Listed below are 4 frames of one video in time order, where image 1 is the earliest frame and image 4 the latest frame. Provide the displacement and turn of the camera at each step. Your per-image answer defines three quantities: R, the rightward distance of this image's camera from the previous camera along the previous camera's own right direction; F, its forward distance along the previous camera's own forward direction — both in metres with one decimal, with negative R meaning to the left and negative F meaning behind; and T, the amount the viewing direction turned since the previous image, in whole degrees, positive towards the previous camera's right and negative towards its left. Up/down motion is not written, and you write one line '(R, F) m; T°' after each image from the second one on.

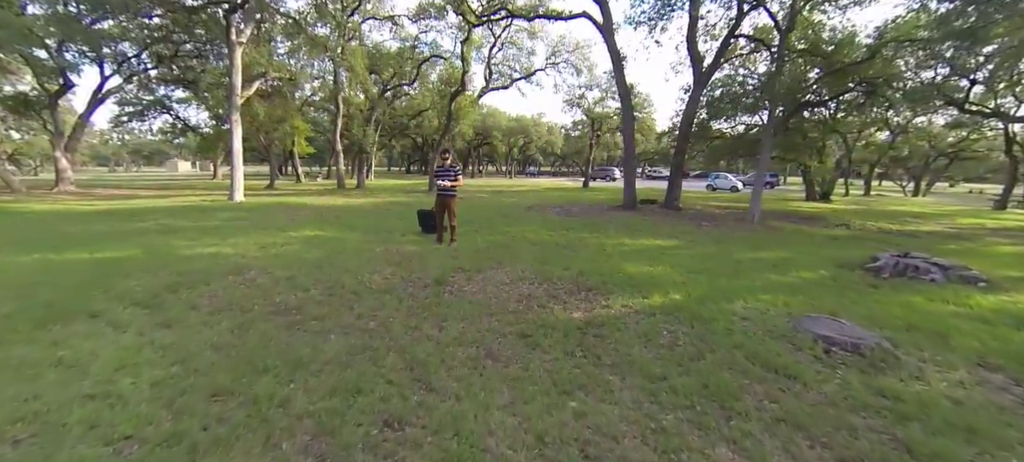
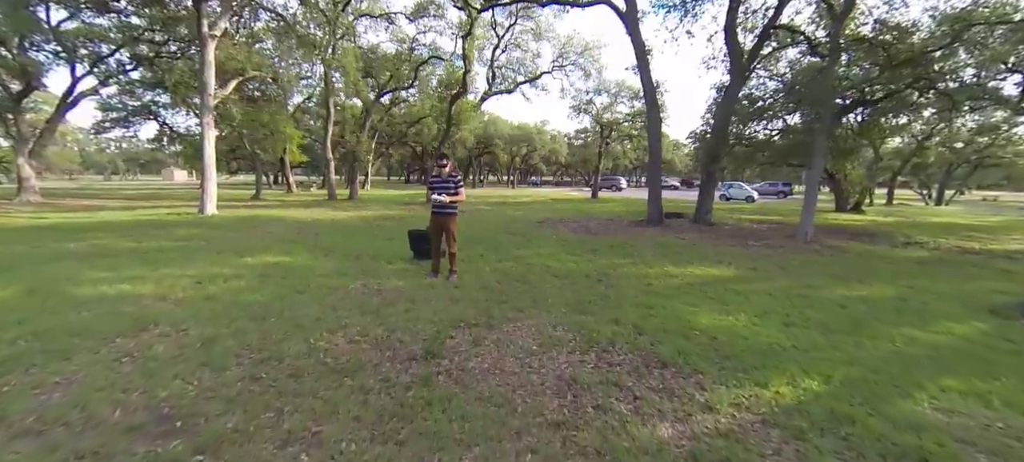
(-0.3, +1.8) m; 0°
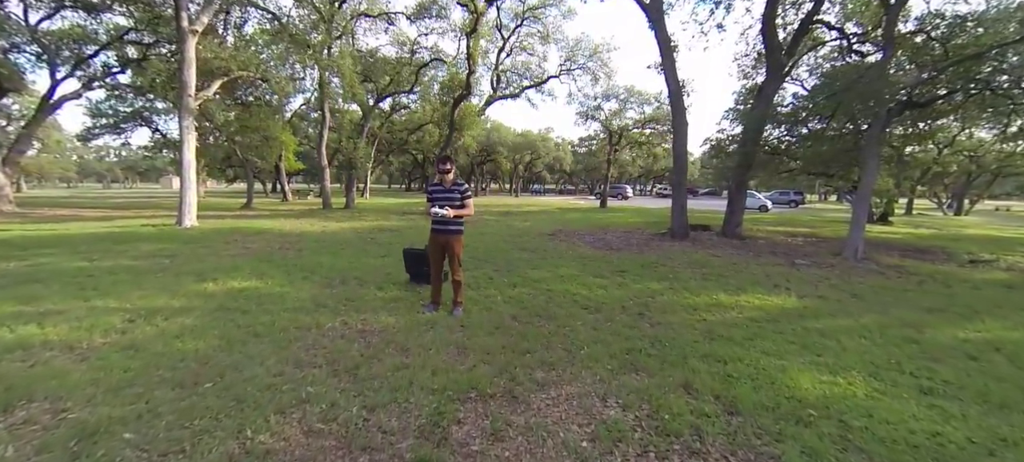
(-0.2, +1.2) m; 0°
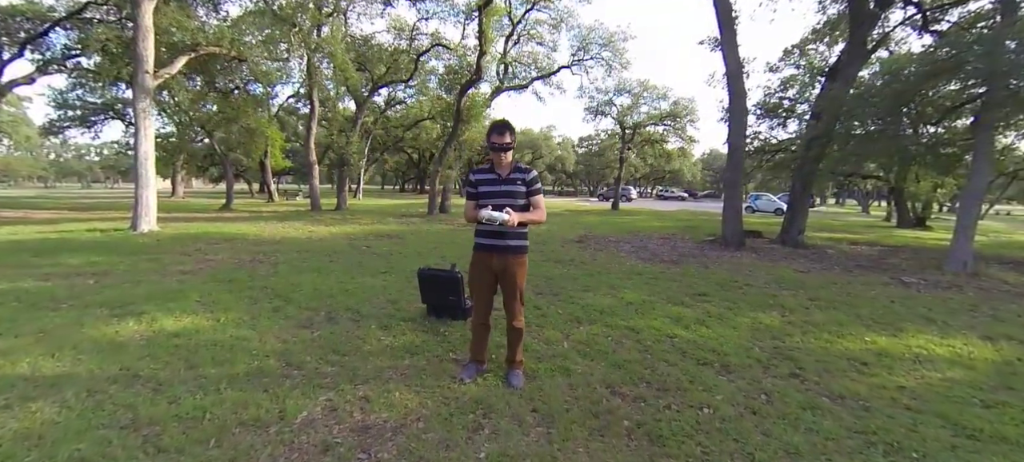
(-0.7, +1.9) m; +1°
